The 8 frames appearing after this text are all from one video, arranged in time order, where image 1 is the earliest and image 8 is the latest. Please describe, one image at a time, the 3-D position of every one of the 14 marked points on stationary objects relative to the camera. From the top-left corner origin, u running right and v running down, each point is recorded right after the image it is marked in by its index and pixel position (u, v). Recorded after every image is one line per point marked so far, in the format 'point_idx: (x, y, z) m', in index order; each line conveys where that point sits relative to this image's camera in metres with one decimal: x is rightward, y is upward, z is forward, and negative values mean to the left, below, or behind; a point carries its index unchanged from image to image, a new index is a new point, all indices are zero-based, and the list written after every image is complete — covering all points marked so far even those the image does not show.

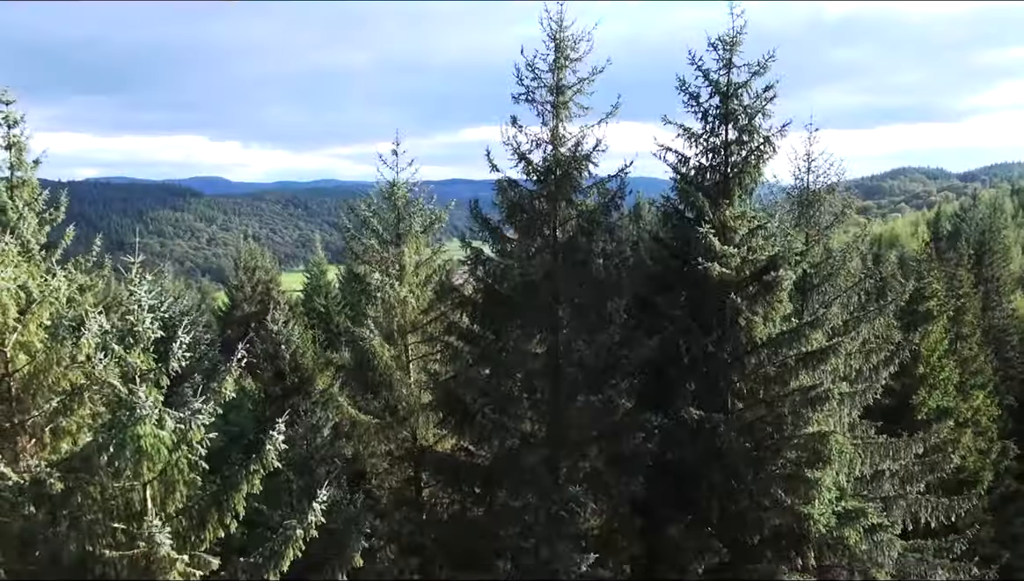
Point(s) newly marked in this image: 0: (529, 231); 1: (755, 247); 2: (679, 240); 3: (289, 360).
0: (+0.2, +0.8, +9.8) m
1: (+3.1, +0.5, +9.4) m
2: (+2.3, +0.6, +9.9) m
3: (-4.3, -1.3, +13.9) m
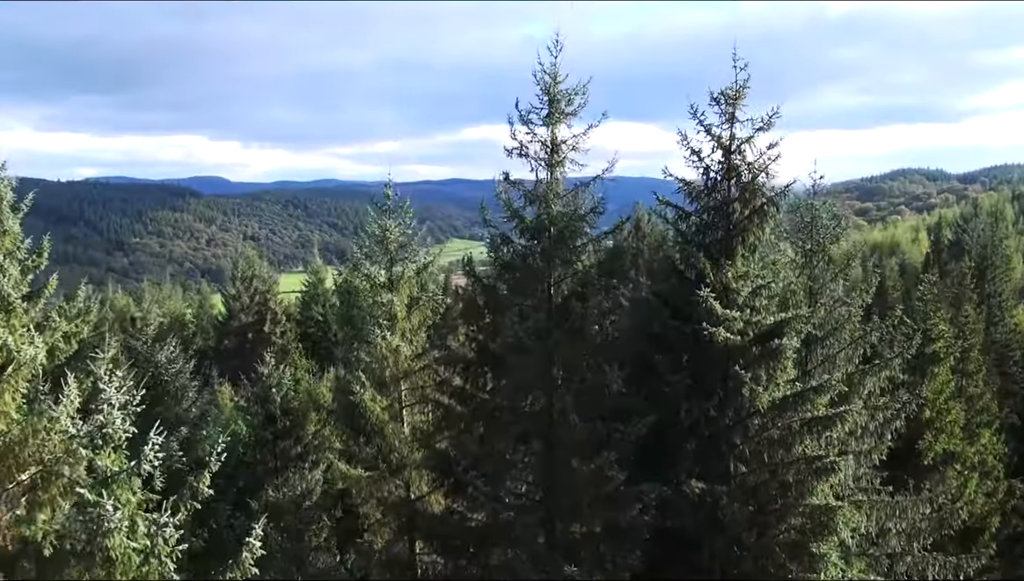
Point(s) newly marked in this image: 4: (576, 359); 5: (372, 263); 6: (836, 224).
0: (+0.1, 0.0, +9.5) m
1: (+3.1, -0.3, +9.1) m
2: (+2.2, -0.2, +9.5) m
3: (-4.3, -2.1, +13.5) m
4: (+0.8, -0.9, +9.2) m
5: (-2.5, +0.4, +12.8) m
6: (+5.4, +1.1, +12.1) m
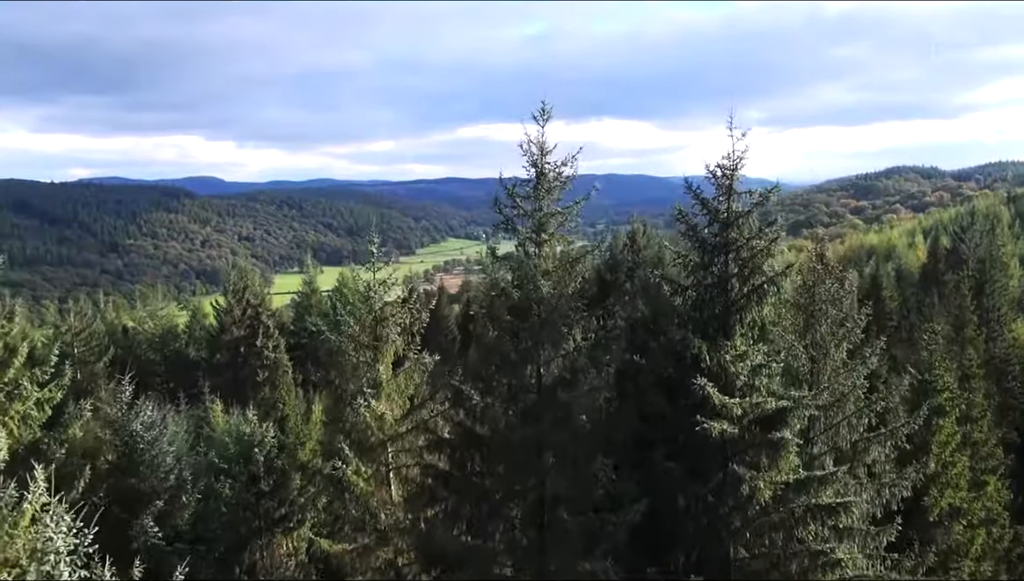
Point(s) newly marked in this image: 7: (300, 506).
0: (0.0, -1.0, +9.0) m
1: (+2.9, -1.2, +8.7) m
2: (+2.1, -1.2, +9.1) m
3: (-4.5, -3.1, +13.1) m
4: (+0.7, -1.9, +8.8) m
5: (-2.6, -0.6, +12.3) m
6: (+5.3, +0.2, +11.7) m
7: (-3.9, -4.0, +13.4) m
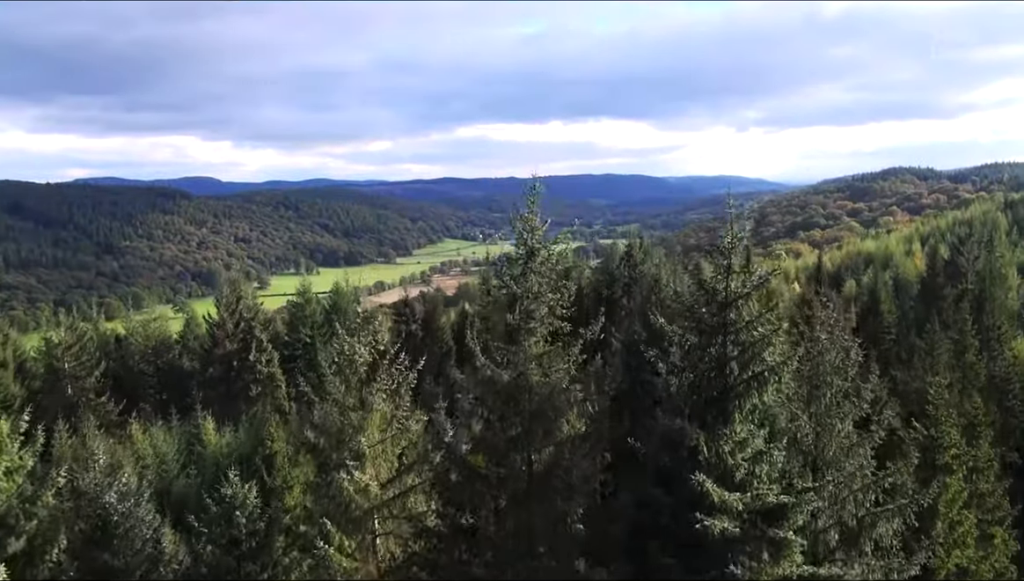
0: (-0.2, -1.9, +8.6) m
1: (+2.8, -2.2, +8.2) m
2: (+1.9, -2.2, +8.6) m
3: (-4.6, -4.1, +12.6) m
4: (+0.6, -2.8, +8.3) m
5: (-2.8, -1.5, +11.8) m
6: (+5.1, -0.8, +11.2) m
7: (-4.1, -4.9, +12.9) m
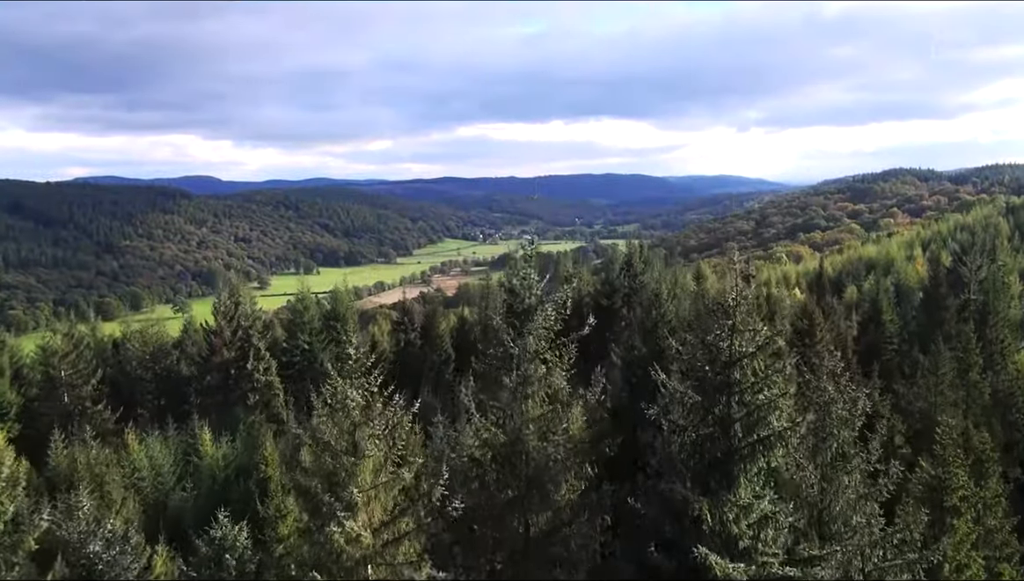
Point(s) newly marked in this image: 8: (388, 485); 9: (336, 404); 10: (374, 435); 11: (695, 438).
0: (-0.2, -2.6, +8.2) m
1: (+2.7, -2.8, +7.9) m
2: (+1.9, -2.8, +8.3) m
3: (-4.7, -4.7, +12.2) m
4: (+0.5, -3.5, +8.0) m
5: (-2.8, -2.2, +11.5) m
6: (+5.1, -1.4, +10.9) m
7: (-4.1, -5.6, +12.6) m
8: (-1.9, -3.0, +11.3) m
9: (-2.9, -1.8, +11.8) m
10: (-2.2, -2.3, +11.8) m
11: (+2.2, -1.7, +8.9) m
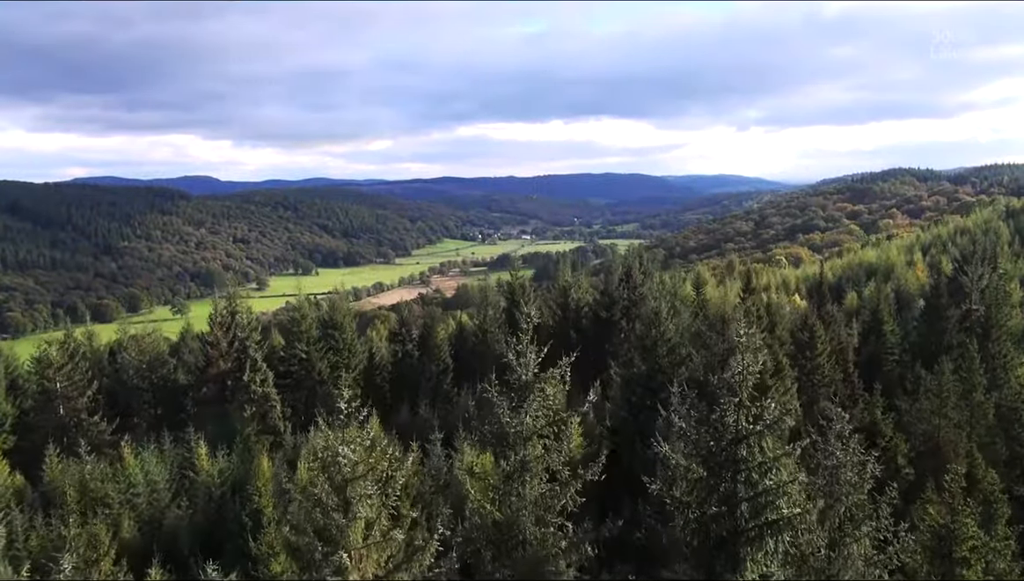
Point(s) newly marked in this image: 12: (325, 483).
0: (-0.3, -3.3, +7.9) m
1: (+2.7, -3.6, +7.5) m
2: (+1.8, -3.5, +7.9) m
3: (-4.8, -5.5, +11.9) m
4: (+0.5, -4.2, +7.6) m
5: (-2.9, -2.9, +11.1) m
6: (+5.0, -2.2, +10.5) m
7: (-4.2, -6.3, +12.2) m
8: (-2.0, -3.8, +11.0) m
9: (-2.9, -2.6, +11.4) m
10: (-2.3, -3.1, +11.4) m
11: (+2.2, -2.5, +8.5) m
12: (-2.9, -2.9, +11.2) m
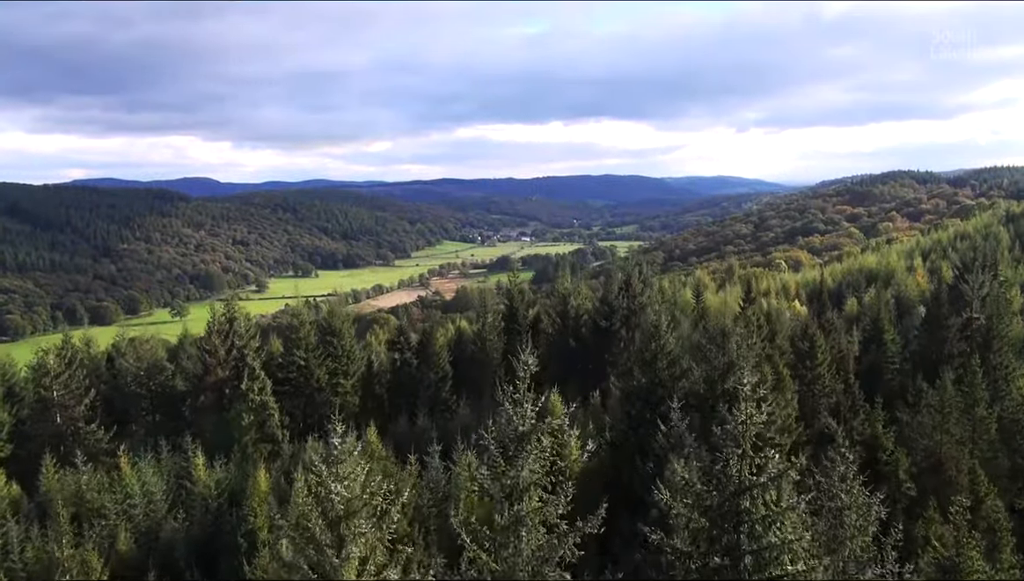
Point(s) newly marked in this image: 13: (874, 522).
0: (-0.3, -3.8, +7.7) m
1: (+2.7, -4.1, +7.3) m
2: (+1.8, -4.0, +7.7) m
3: (-4.8, -5.9, +11.7) m
4: (+0.4, -4.7, +7.4) m
5: (-2.9, -3.4, +10.9) m
6: (+5.0, -2.7, +10.3) m
7: (-4.2, -6.8, +12.0) m
8: (-2.0, -4.2, +10.7) m
9: (-3.0, -3.1, +11.2) m
10: (-2.3, -3.6, +11.2) m
11: (+2.1, -3.0, +8.3) m
12: (-3.0, -3.4, +11.0) m
13: (+8.0, -4.9, +16.1) m
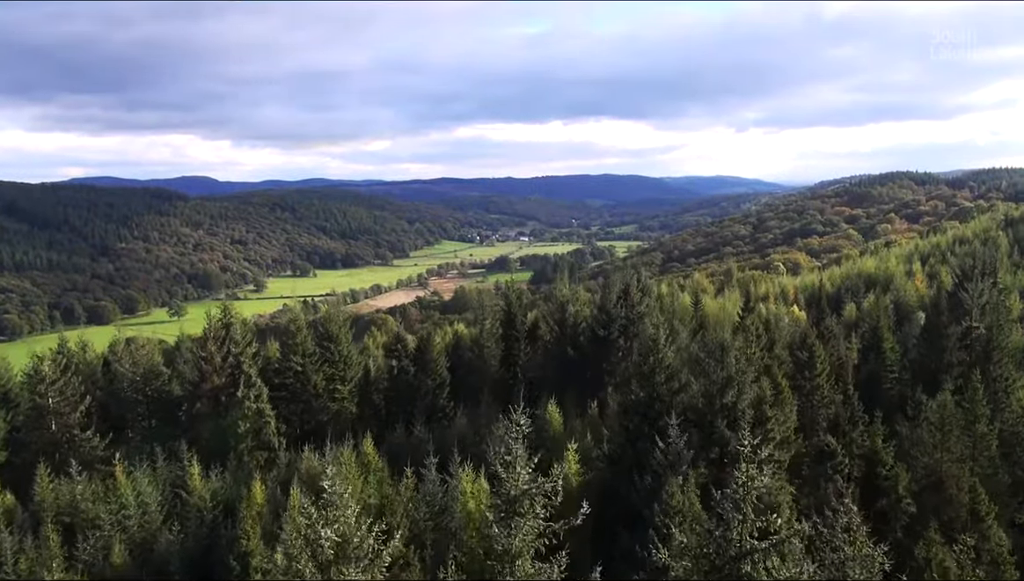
0: (-0.4, -4.3, +7.5) m
1: (+2.6, -4.6, +7.1) m
2: (+1.7, -4.6, +7.5) m
3: (-4.9, -6.5, +11.4) m
4: (+0.3, -5.2, +7.2) m
5: (-3.0, -4.0, +10.7) m
6: (+4.9, -3.2, +10.1) m
7: (-4.3, -7.3, +11.8) m
8: (-2.1, -4.8, +10.5) m
9: (-3.0, -3.6, +11.0) m
10: (-2.4, -4.1, +11.0) m
11: (+2.1, -3.5, +8.1) m
12: (-3.0, -4.0, +10.8) m
13: (+7.9, -5.5, +15.9) m
